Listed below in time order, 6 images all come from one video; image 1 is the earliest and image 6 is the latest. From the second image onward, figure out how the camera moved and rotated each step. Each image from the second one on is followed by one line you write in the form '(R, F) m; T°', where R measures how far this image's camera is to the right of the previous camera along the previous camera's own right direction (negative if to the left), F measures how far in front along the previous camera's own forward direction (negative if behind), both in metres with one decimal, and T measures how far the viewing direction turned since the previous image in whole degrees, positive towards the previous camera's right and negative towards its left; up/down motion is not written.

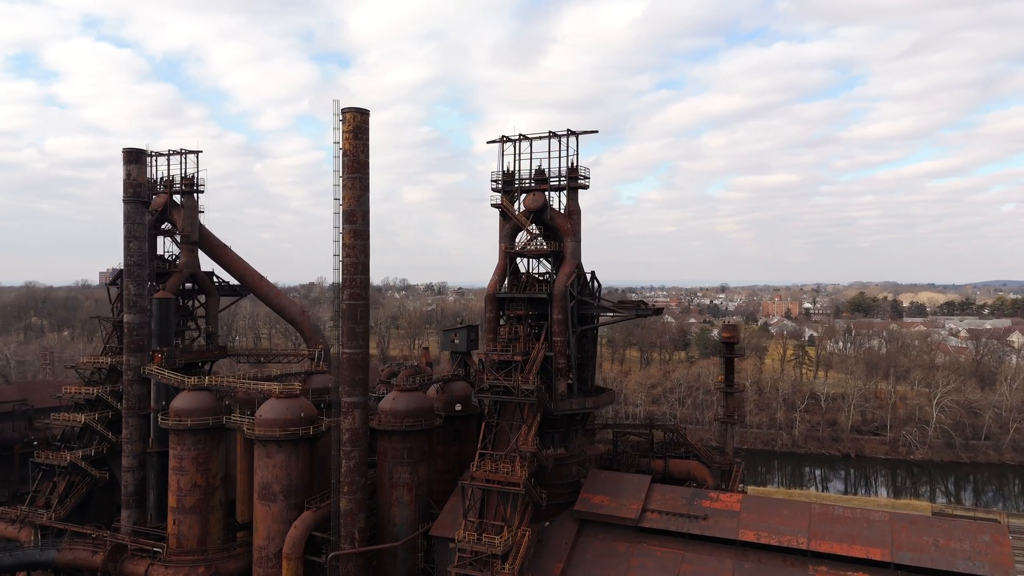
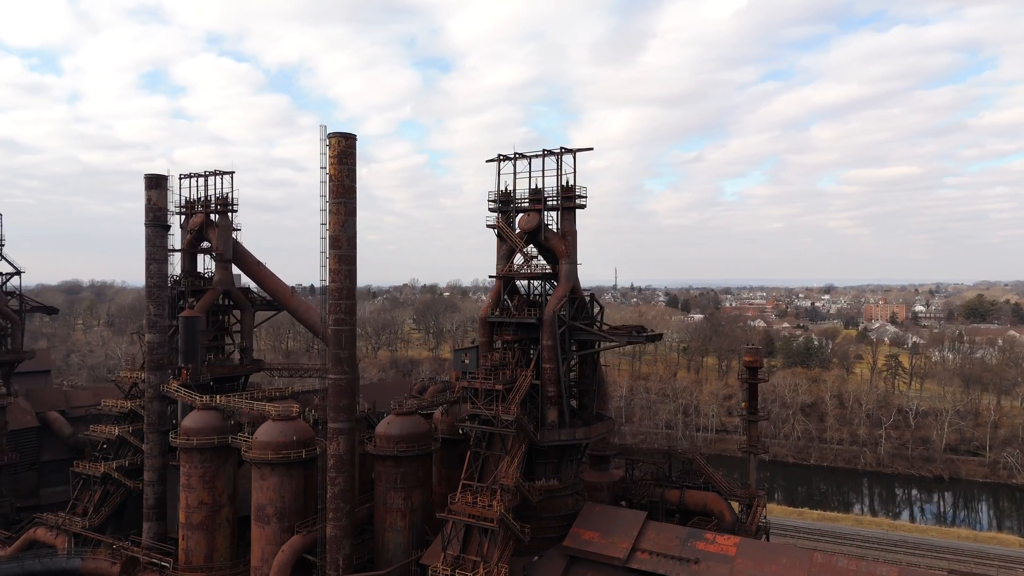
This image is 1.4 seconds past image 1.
(+3.3, +0.9) m; -8°
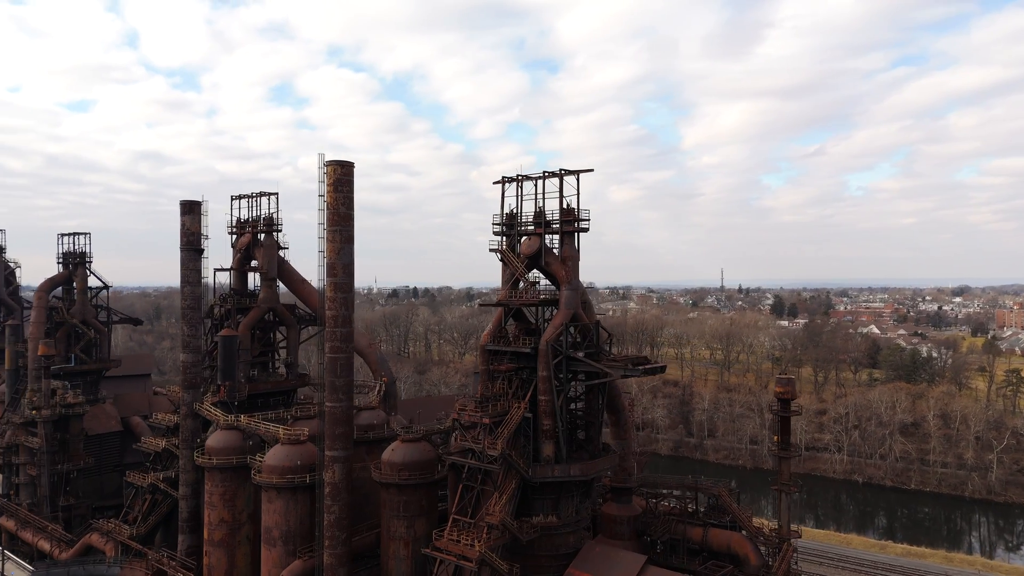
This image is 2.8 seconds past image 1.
(+3.2, +1.0) m; -8°
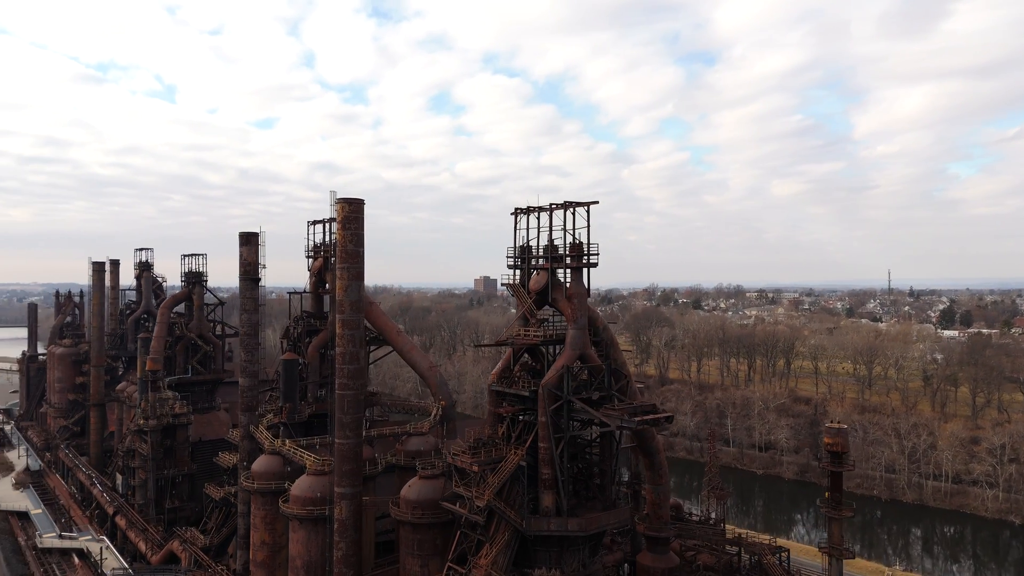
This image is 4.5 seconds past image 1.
(+4.1, +1.4) m; -12°
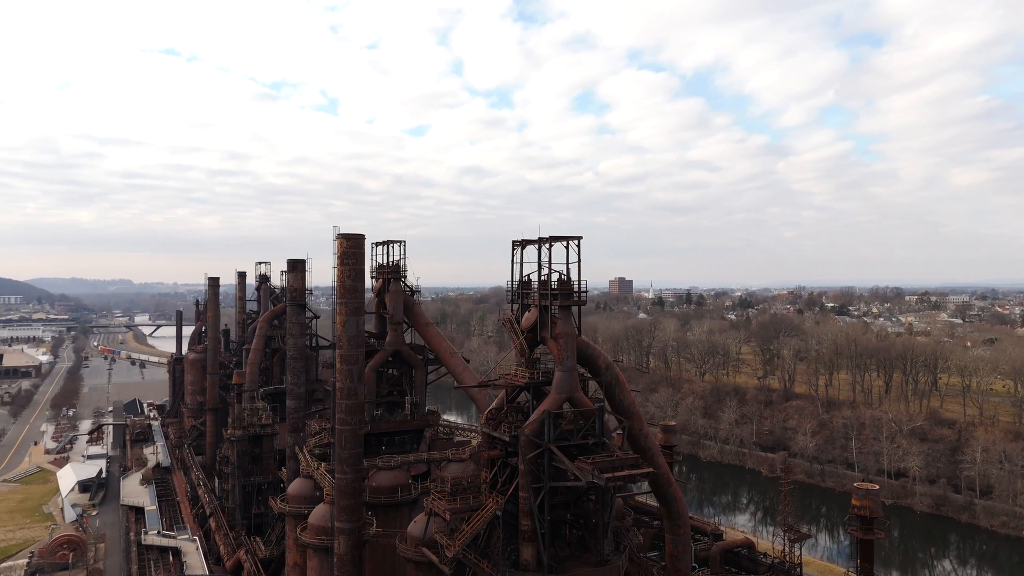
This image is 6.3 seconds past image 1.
(+4.2, +1.4) m; -11°
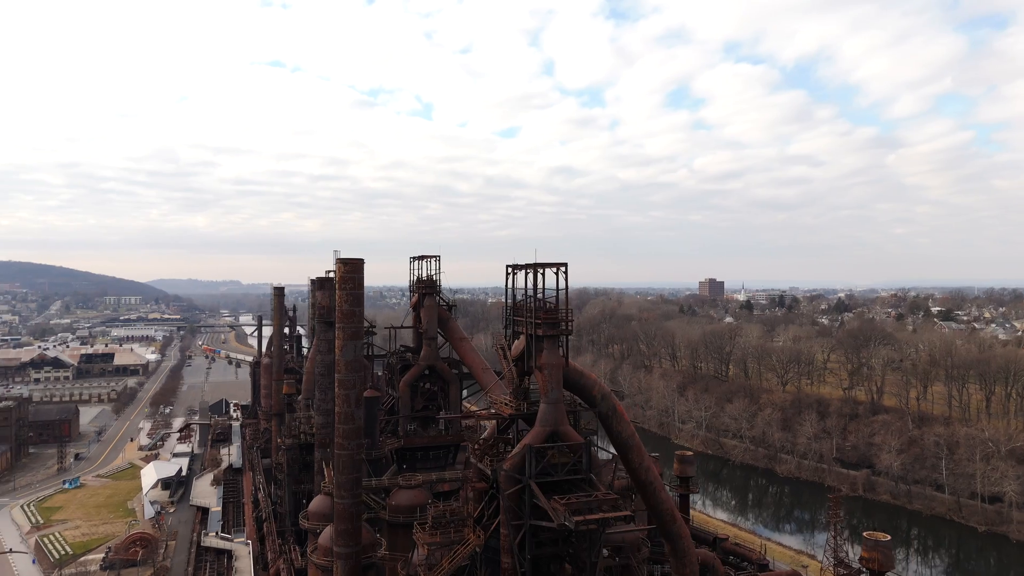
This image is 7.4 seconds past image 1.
(+2.7, +0.8) m; -7°
